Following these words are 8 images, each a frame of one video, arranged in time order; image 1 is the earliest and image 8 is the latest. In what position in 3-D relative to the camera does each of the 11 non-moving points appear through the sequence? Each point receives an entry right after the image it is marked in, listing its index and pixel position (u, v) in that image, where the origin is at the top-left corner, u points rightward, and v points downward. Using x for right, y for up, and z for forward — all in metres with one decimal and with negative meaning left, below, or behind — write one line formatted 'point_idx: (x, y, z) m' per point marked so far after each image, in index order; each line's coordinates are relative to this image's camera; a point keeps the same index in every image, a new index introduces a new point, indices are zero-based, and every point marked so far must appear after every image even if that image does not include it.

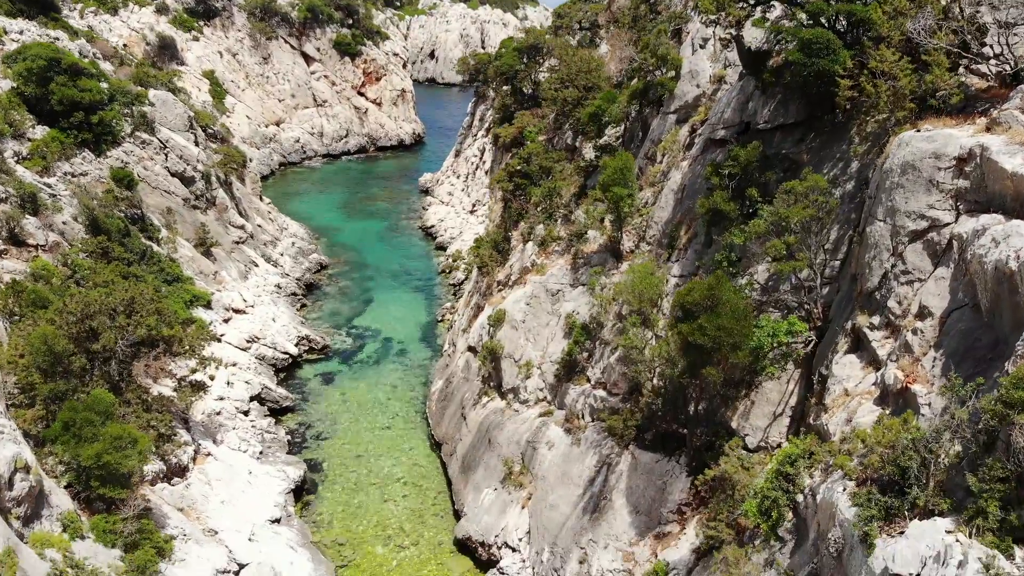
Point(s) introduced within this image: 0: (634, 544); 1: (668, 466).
0: (+2.9, -6.2, +17.7) m
1: (+3.8, -4.3, +17.6) m
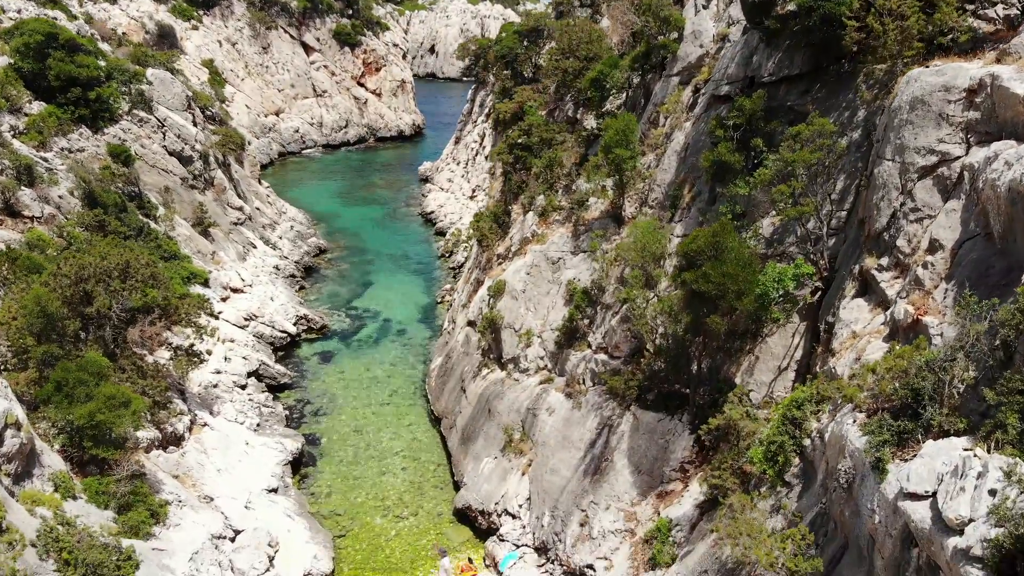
0: (+2.9, -5.1, +17.4) m
1: (+3.8, -3.3, +17.3) m
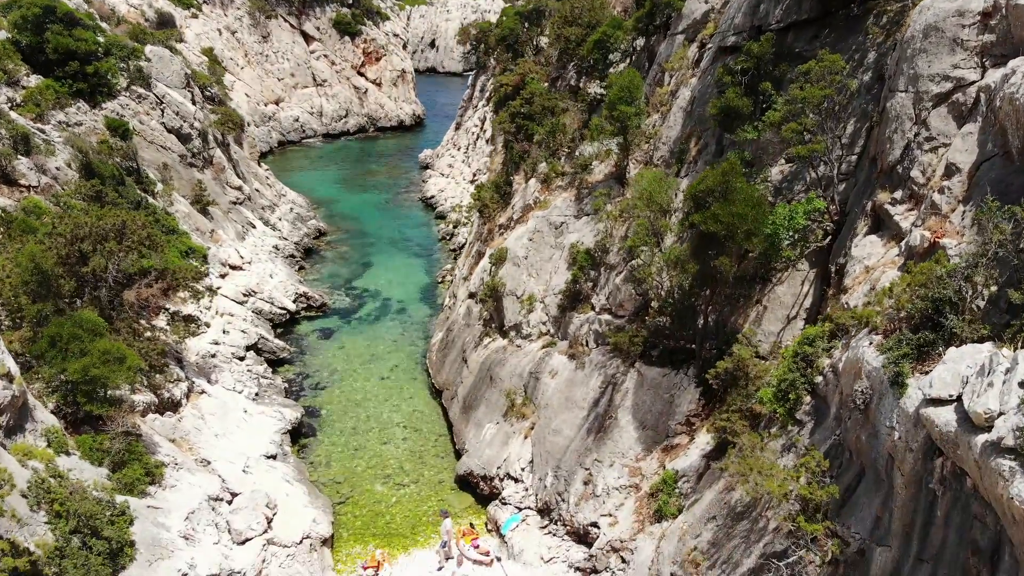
0: (+3.0, -4.0, +17.1) m
1: (+3.9, -2.1, +17.0) m
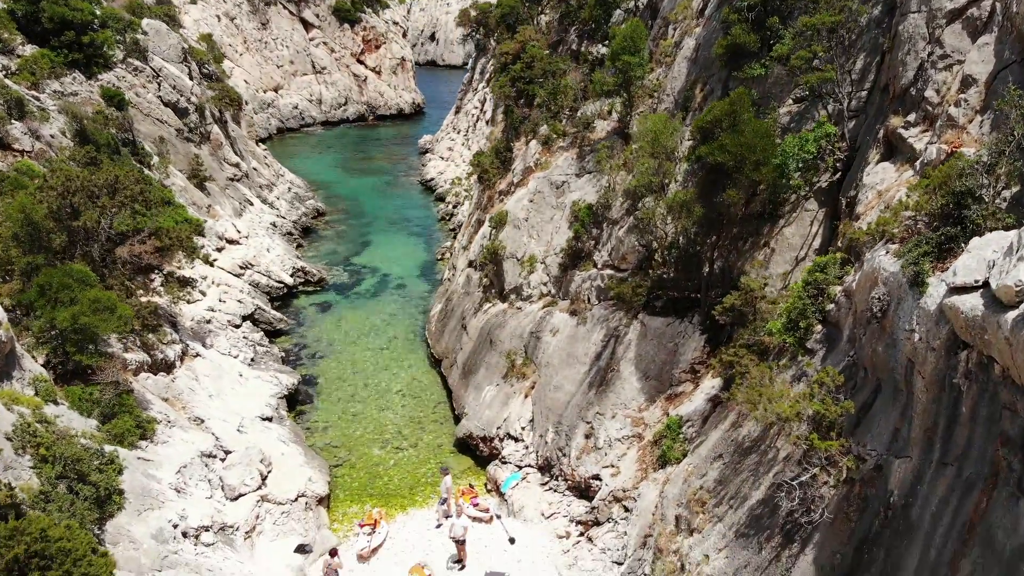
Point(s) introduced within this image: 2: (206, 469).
0: (+3.0, -2.8, +16.6) m
1: (+3.9, -0.9, +16.5) m
2: (-7.6, -4.5, +17.8) m
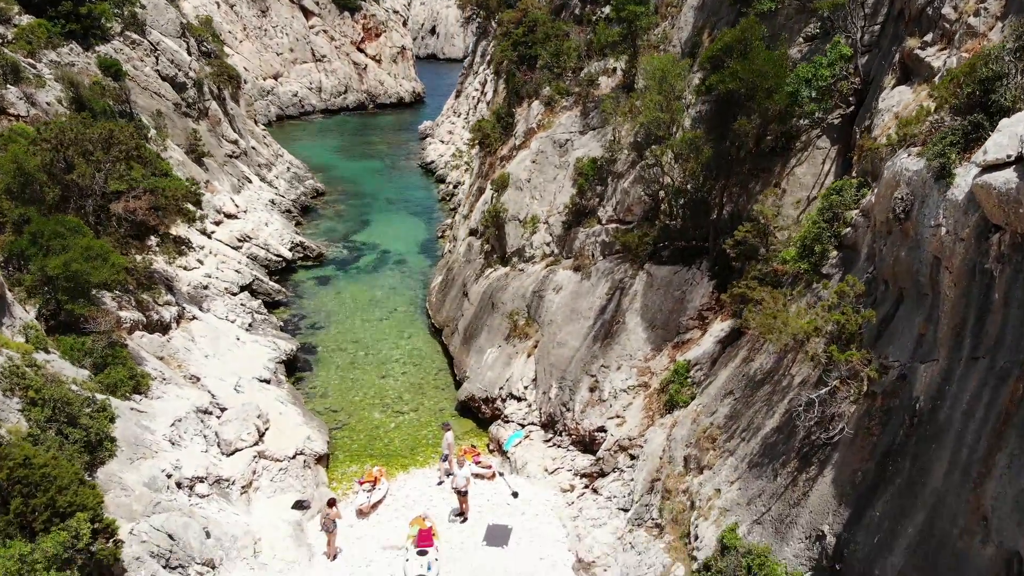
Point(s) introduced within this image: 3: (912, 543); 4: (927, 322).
0: (+3.1, -1.6, +16.2) m
1: (+4.0, +0.3, +16.1) m
2: (-7.5, -3.3, +17.4) m
3: (+4.5, -2.9, +8.1) m
4: (+5.0, -0.4, +8.7) m
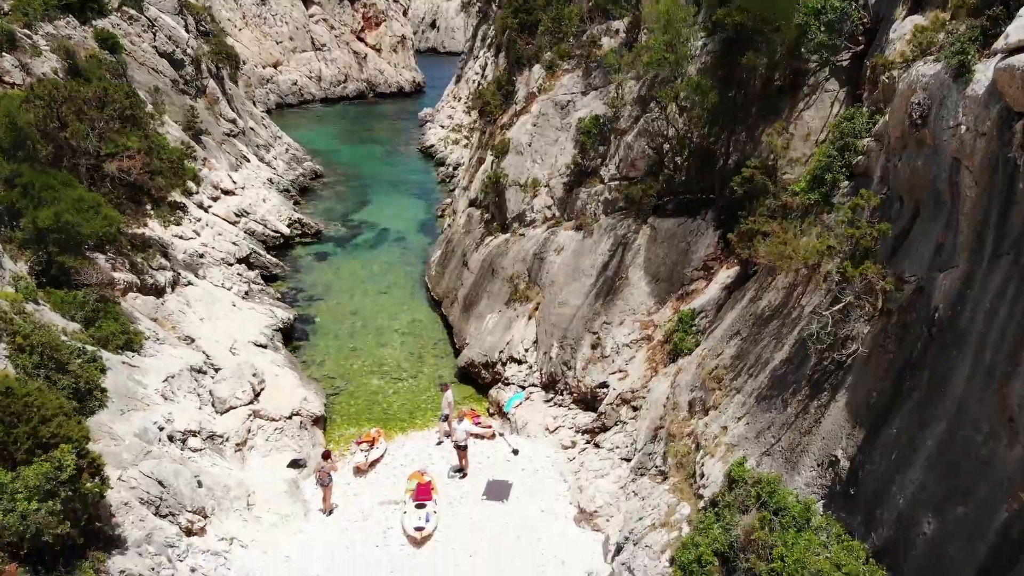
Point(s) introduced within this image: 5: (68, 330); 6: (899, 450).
0: (+3.1, -0.5, +15.8) m
1: (+4.0, +1.3, +15.8) m
2: (-7.5, -2.2, +17.0) m
3: (+4.5, -1.8, +7.8) m
4: (+5.0, +0.7, +8.3) m
5: (-9.3, -0.9, +15.1) m
6: (+4.4, -1.9, +8.2) m
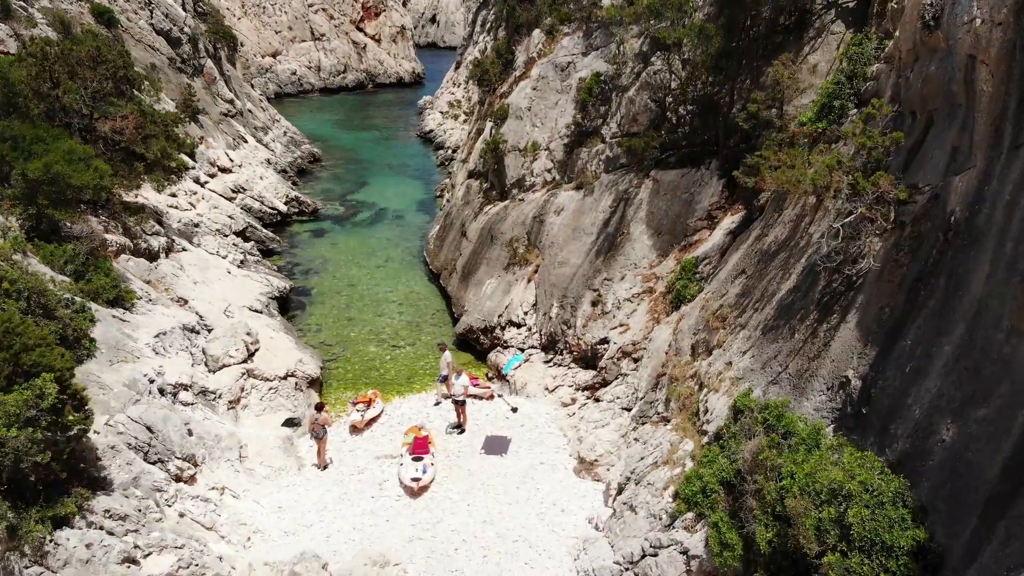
0: (+3.1, +0.5, +15.5) m
1: (+3.9, +2.4, +15.4) m
2: (-7.5, -1.2, +16.7) m
3: (+4.5, -0.7, +7.4) m
4: (+5.0, +1.7, +8.0) m
5: (-9.4, +0.1, +14.7) m
6: (+4.4, -0.8, +7.9) m
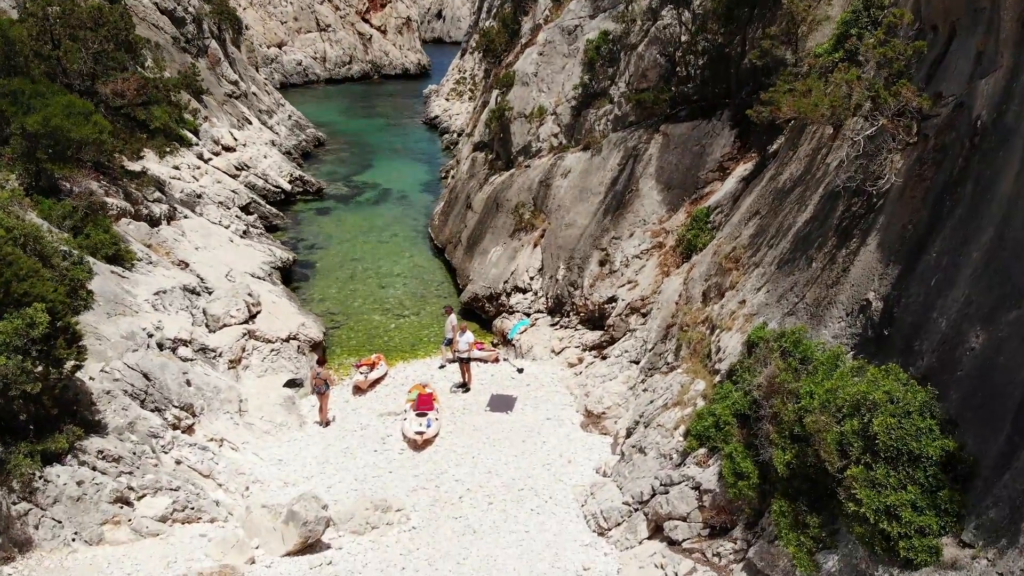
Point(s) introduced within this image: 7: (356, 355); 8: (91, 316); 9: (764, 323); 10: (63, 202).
0: (+3.2, +1.4, +15.1) m
1: (+4.1, +3.3, +15.1) m
2: (-7.4, -0.3, +16.4) m
3: (+4.6, +0.2, +7.0) m
4: (+5.1, +2.7, +7.6) m
5: (-9.2, +1.1, +14.5) m
6: (+4.5, +0.2, +7.5) m
7: (-3.9, -1.6, +17.9) m
8: (-7.9, -0.5, +13.5) m
9: (+3.4, -0.5, +9.7) m
10: (-9.8, +1.8, +15.7) m
